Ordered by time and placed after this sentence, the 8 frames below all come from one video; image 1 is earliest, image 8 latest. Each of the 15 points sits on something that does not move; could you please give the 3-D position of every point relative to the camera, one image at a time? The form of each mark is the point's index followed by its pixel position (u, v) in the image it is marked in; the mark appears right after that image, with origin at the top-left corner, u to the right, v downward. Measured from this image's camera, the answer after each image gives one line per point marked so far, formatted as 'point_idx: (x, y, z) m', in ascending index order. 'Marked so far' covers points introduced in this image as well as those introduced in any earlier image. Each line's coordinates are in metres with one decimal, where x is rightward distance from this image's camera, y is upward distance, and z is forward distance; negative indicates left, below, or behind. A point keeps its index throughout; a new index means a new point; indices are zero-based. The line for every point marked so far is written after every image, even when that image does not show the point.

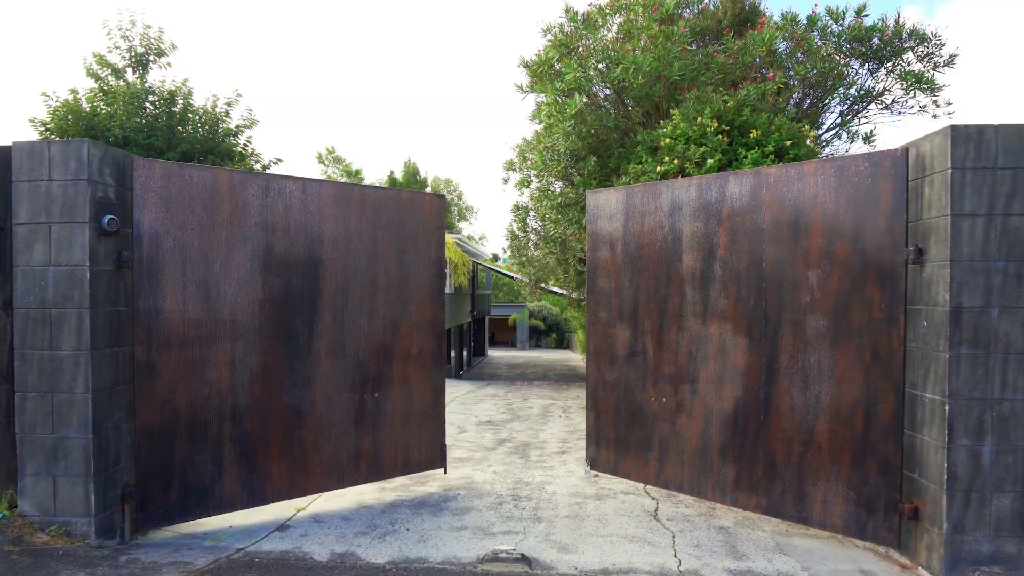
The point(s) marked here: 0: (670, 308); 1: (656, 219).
0: (+1.2, -0.1, +4.2) m
1: (+1.1, +0.5, +4.3) m
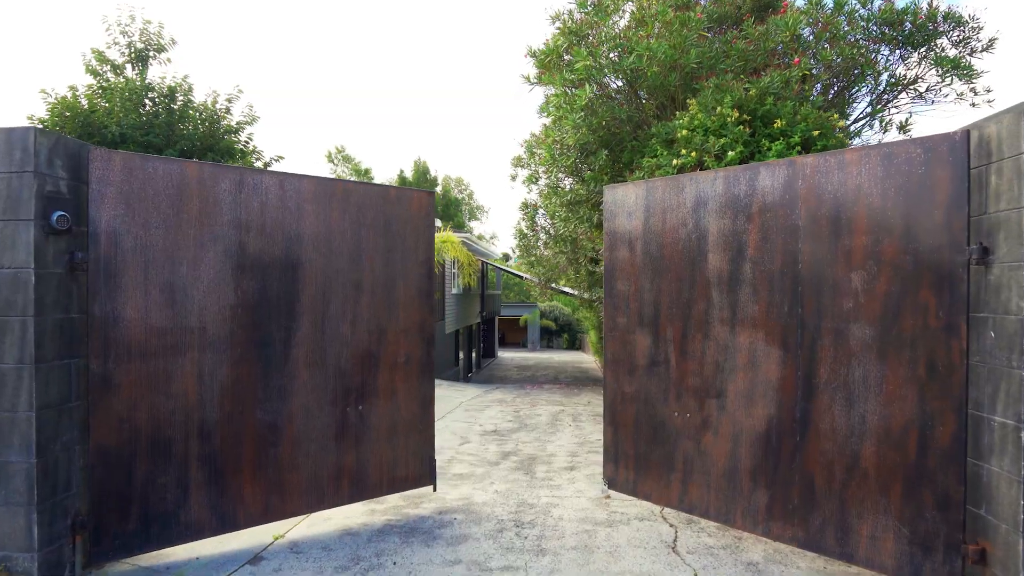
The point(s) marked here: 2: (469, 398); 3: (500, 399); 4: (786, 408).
0: (+1.2, -0.2, +3.8) m
1: (+1.1, +0.5, +3.9) m
2: (-0.8, -2.2, +12.1) m
3: (-0.2, -2.2, +12.0) m
4: (+1.5, -0.7, +3.4) m
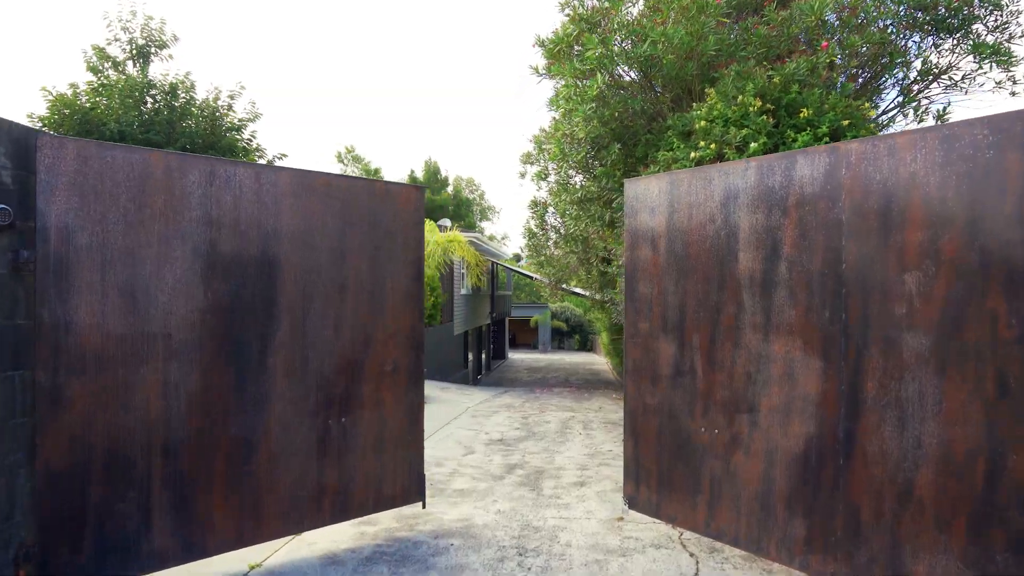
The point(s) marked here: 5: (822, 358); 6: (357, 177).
0: (+1.2, -0.2, +3.4) m
1: (+1.1, +0.4, +3.5) m
2: (-0.7, -2.2, +11.7) m
3: (-0.1, -2.2, +11.6) m
4: (+1.5, -0.7, +3.0) m
5: (+1.5, -0.3, +3.0) m
6: (-1.0, +0.7, +3.7) m
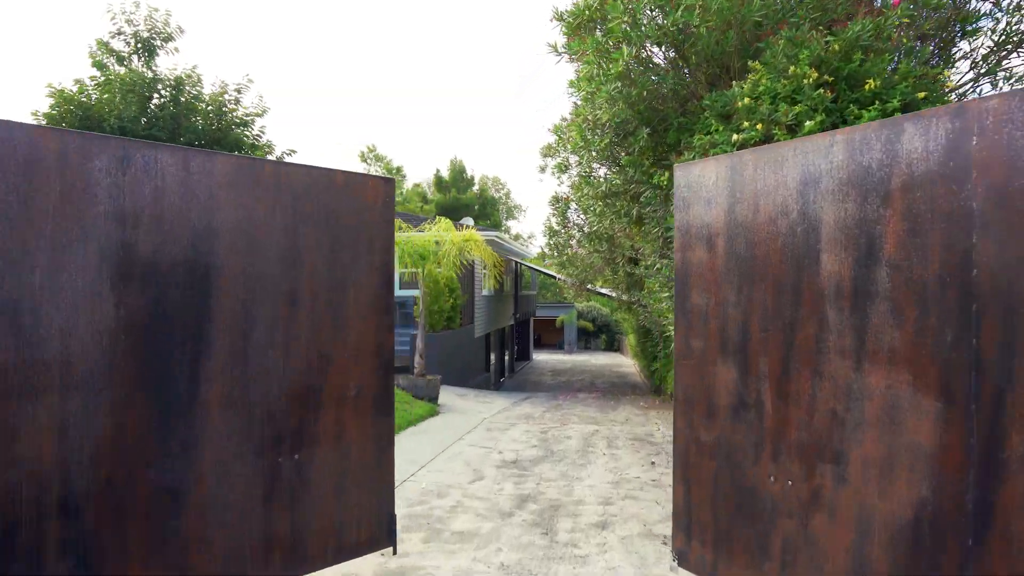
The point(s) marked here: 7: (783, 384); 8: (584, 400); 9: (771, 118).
0: (+1.2, -0.2, +2.6) m
1: (+1.1, +0.4, +2.7) m
2: (-0.3, -2.2, +11.0) m
3: (+0.3, -2.2, +10.8) m
4: (+1.5, -0.7, +2.1) m
5: (+1.5, -0.4, +2.2) m
6: (-1.0, +0.6, +3.0) m
7: (+1.1, -0.4, +2.7) m
8: (+1.7, -2.6, +14.1) m
9: (+2.0, +1.3, +4.8) m
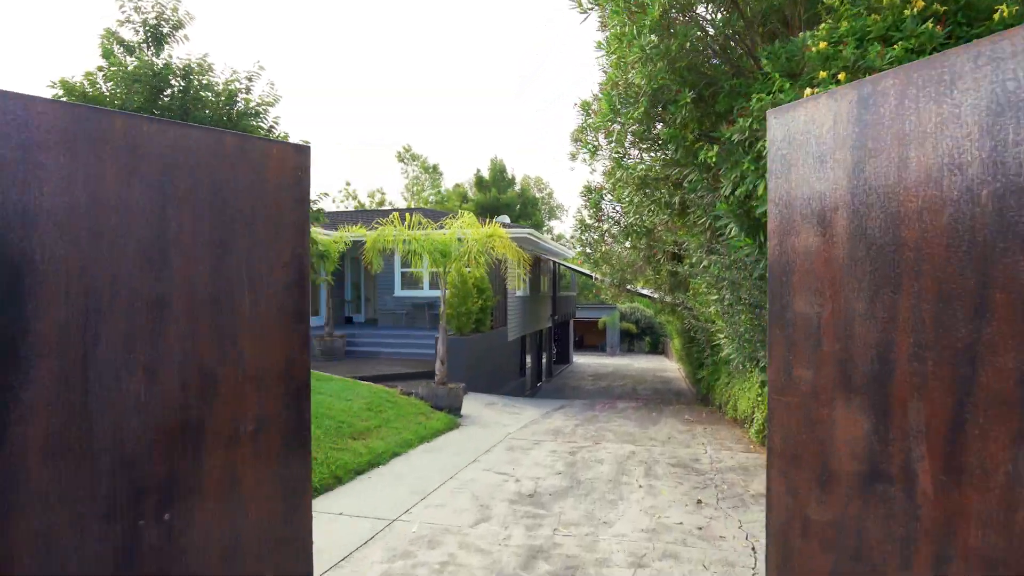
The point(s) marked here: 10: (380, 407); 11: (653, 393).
0: (+1.0, -0.2, +1.5) m
1: (+1.0, +0.4, +1.6) m
2: (+0.2, -2.2, +10.0) m
3: (+0.7, -2.2, +9.8) m
4: (+1.3, -0.7, +1.0) m
5: (+1.3, -0.4, +1.0) m
6: (-1.1, +0.6, +2.0) m
7: (+1.0, -0.4, +1.6) m
8: (+2.3, -2.6, +13.0) m
9: (+2.1, +1.3, +3.6) m
10: (-1.9, -1.7, +8.7) m
11: (+4.4, -3.3, +19.3) m
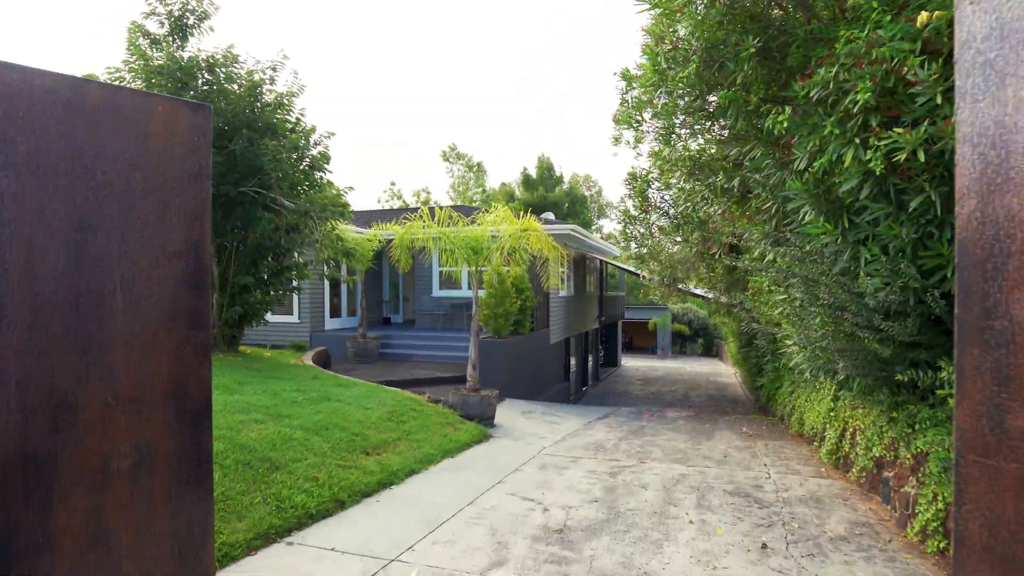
0: (+0.9, -0.2, +0.6) m
1: (+0.9, +0.4, +0.7) m
2: (+0.7, -2.2, +9.1) m
3: (+1.3, -2.2, +8.9) m
4: (+1.1, -0.7, +0.1) m
5: (+1.1, -0.4, +0.1) m
6: (-1.1, +0.6, +1.3) m
7: (+0.9, -0.4, +0.7) m
8: (+3.1, -2.6, +11.9) m
9: (+2.1, +1.3, +2.6) m
10: (-1.4, -1.7, +8.0) m
11: (+5.7, -3.3, +18.0) m
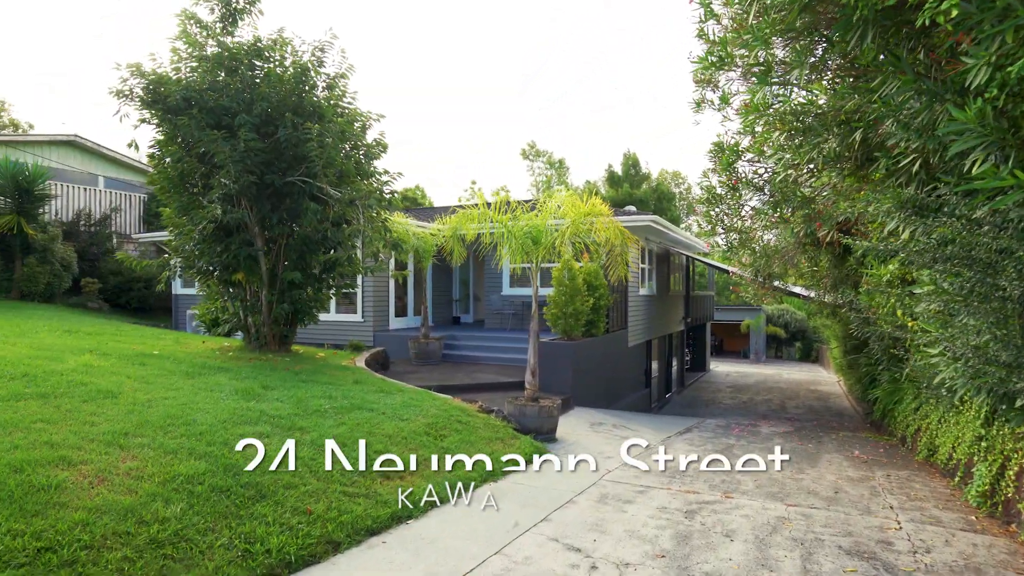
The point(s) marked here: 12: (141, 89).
0: (+0.5, -0.1, -0.7) m
1: (+0.5, +0.5, -0.6) m
2: (+1.5, -2.2, +7.8) m
3: (+2.0, -2.2, +7.5) m
4: (+0.7, -0.6, -1.2) m
5: (+0.7, -0.3, -1.2) m
6: (-1.4, +0.7, +0.3) m
7: (+0.5, -0.3, -0.6) m
8: (+4.3, -2.5, +10.2) m
9: (+2.0, +1.4, +1.2) m
10: (-0.8, -1.6, +7.0) m
11: (+7.7, -3.3, +15.9) m
12: (-5.7, +3.0, +9.3) m
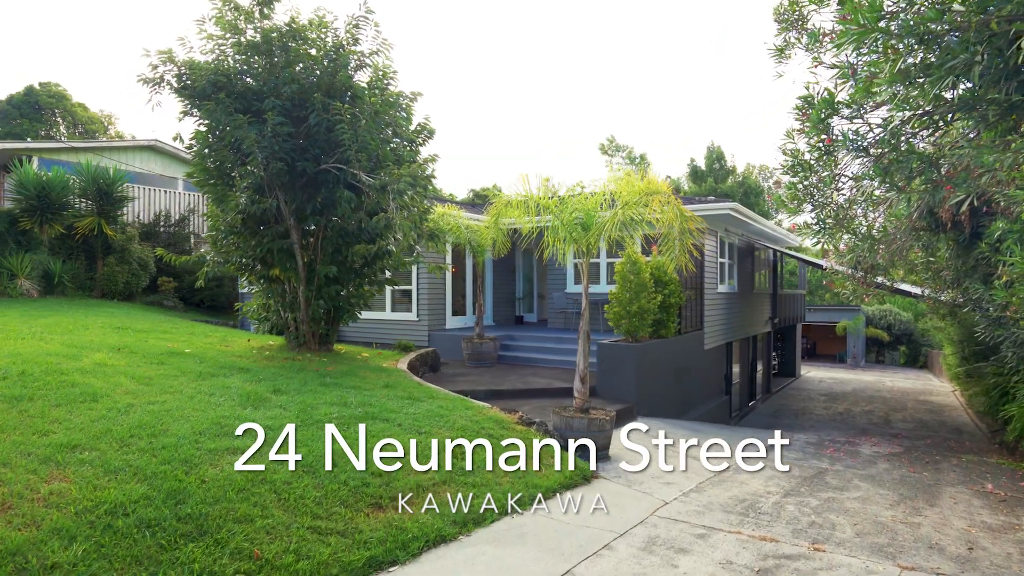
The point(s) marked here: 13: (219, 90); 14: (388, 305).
0: (-0.2, 0.0, -1.8) m
1: (-0.2, +0.6, -1.7) m
2: (+1.9, -2.1, +6.5) m
3: (+2.4, -2.1, +6.1) m
4: (-0.1, -0.5, -2.3) m
5: (-0.1, -0.2, -2.3) m
6: (-2.0, +0.8, -0.6) m
7: (-0.2, -0.2, -1.7) m
8: (+5.0, -2.4, +8.5) m
9: (+1.5, +1.5, -0.1) m
10: (-0.4, -1.5, +6.0) m
11: (+9.1, -3.2, +13.7) m
12: (-5.0, +3.1, +9.0) m
13: (-4.3, +2.9, +8.9) m
14: (-3.0, -0.4, +14.6) m
